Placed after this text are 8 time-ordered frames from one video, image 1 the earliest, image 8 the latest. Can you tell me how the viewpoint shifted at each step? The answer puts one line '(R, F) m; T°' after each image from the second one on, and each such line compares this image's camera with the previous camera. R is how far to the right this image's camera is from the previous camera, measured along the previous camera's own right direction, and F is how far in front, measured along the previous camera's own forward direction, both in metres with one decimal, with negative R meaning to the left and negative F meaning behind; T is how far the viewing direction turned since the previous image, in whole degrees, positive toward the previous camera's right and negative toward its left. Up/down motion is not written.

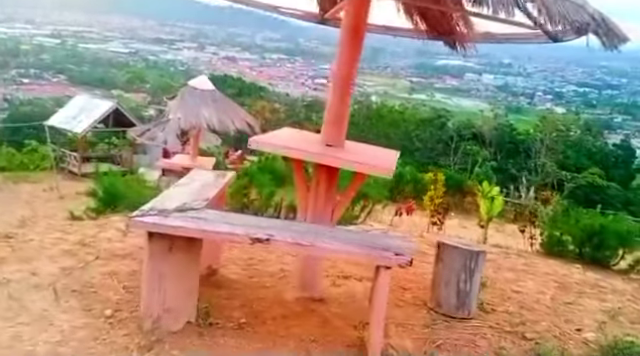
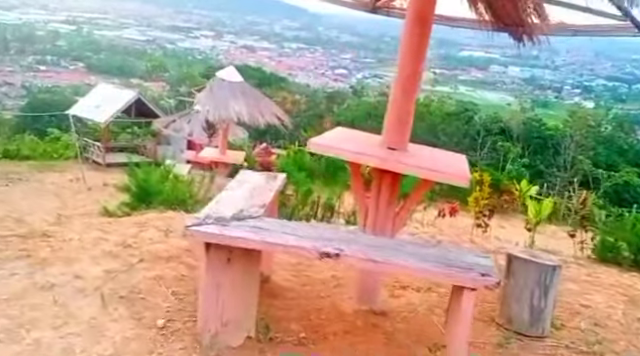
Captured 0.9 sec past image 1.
(-0.2, +0.1) m; -2°
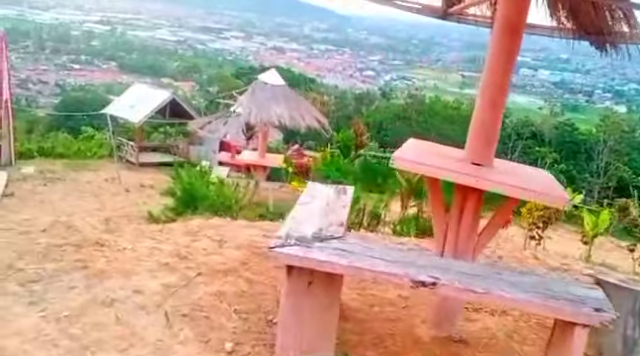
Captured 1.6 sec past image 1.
(-0.2, +0.2) m; -2°
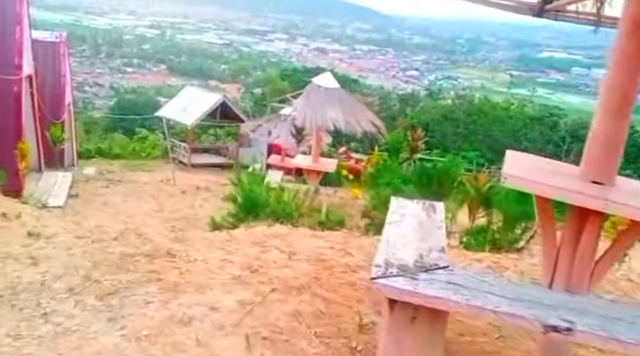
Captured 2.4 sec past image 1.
(-0.2, +0.2) m; -4°
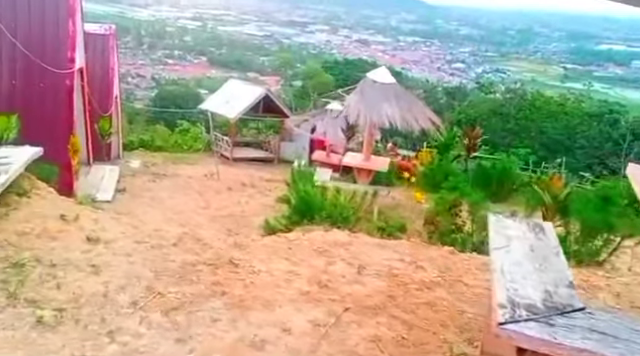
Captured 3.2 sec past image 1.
(-0.2, +0.2) m; -3°
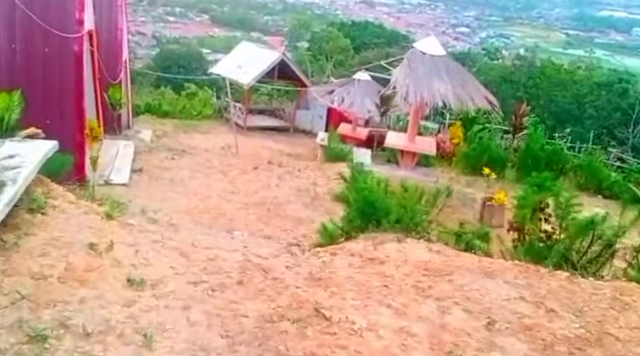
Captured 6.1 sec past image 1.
(-0.5, +1.0) m; 0°
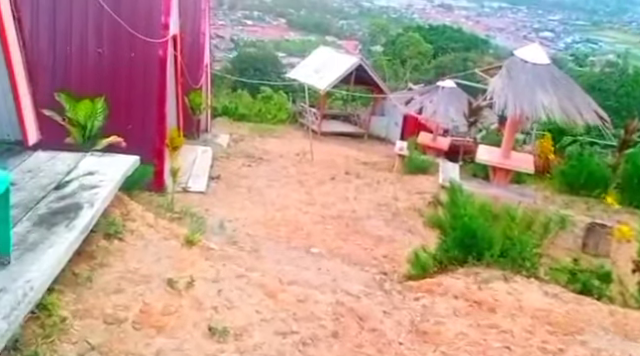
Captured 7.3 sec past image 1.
(-0.2, +0.4) m; -6°
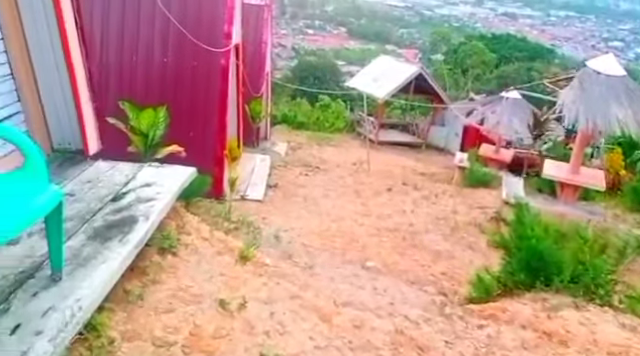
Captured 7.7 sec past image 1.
(0.0, +0.2) m; -5°
